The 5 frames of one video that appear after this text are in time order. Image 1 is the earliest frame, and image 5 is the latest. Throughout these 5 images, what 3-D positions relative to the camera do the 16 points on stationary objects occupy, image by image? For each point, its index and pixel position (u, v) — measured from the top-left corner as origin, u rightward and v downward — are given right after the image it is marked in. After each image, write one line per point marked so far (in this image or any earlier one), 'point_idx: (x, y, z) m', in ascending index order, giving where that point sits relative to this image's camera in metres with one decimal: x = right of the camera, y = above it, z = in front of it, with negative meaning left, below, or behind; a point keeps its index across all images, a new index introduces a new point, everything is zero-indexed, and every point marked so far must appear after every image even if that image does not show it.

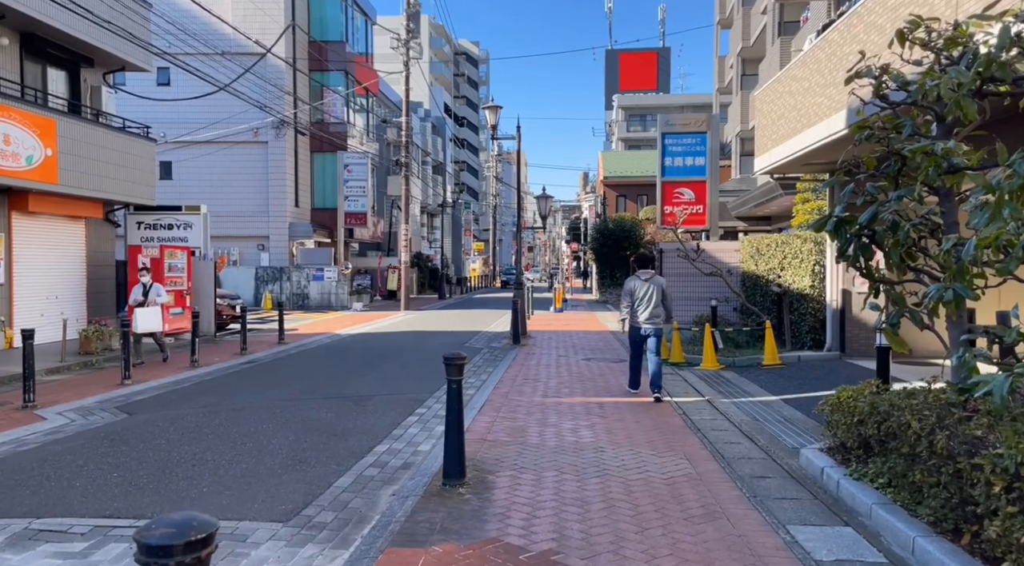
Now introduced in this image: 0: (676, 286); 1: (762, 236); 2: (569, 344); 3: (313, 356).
0: (+3.5, -0.1, +17.9) m
1: (+4.9, +0.9, +16.8) m
2: (+1.3, -1.4, +19.7) m
3: (-4.0, -1.5, +17.5) m
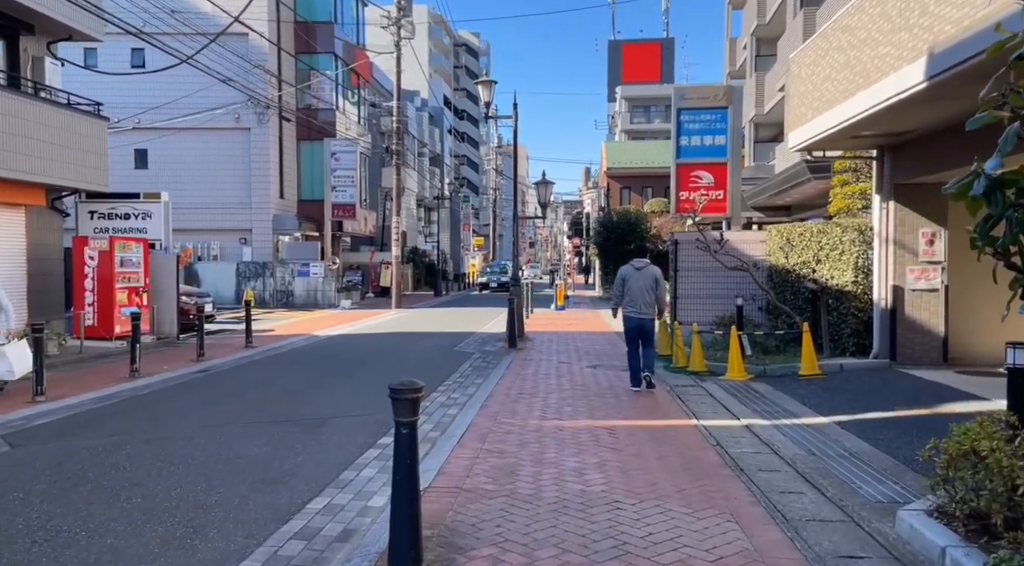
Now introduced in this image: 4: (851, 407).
0: (+3.4, 0.0, +15.7) m
1: (+4.8, +1.0, +14.6) m
2: (+1.2, -1.3, +17.5) m
3: (-4.1, -1.4, +15.4) m
4: (+3.9, -1.4, +9.8) m
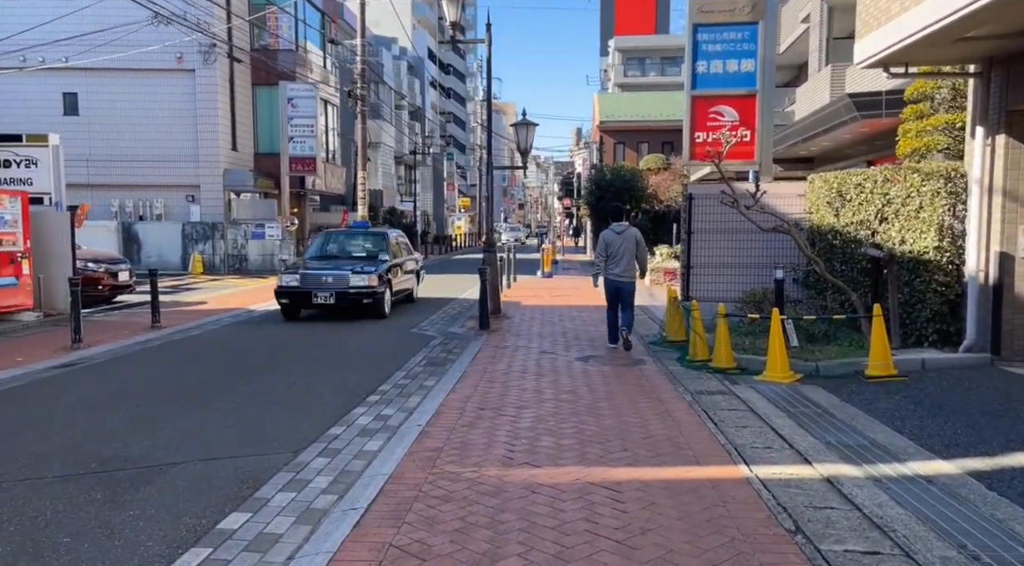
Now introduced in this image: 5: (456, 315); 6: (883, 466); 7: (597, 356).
0: (+2.9, +0.5, +12.4) m
1: (+4.4, +1.5, +11.2) m
2: (+0.7, -0.7, +14.2) m
3: (-4.6, -0.9, +12.0) m
4: (+3.5, -1.2, +6.5) m
5: (-1.0, -0.6, +16.1) m
6: (+2.6, -1.3, +5.9) m
7: (+1.1, -0.9, +11.1) m
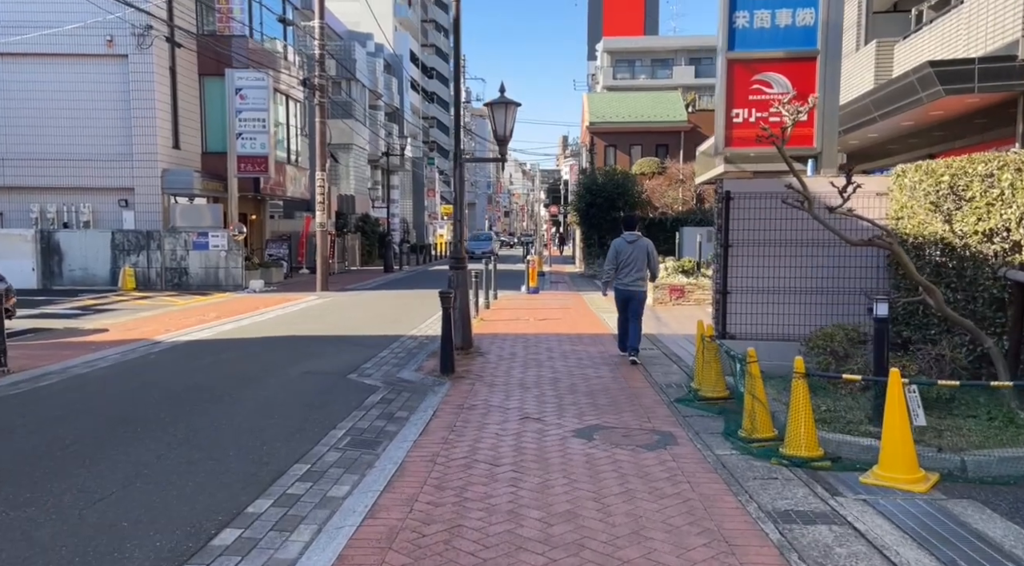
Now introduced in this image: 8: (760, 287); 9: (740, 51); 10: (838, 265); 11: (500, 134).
0: (+2.6, +0.1, +8.9) m
1: (+4.1, +1.1, +7.8) m
2: (+0.4, -1.1, +10.6) m
3: (-4.9, -1.2, +8.4) m
4: (+3.3, -1.5, +3.0) m
5: (-1.4, -1.0, +12.6) m
6: (+2.3, -1.5, +2.4) m
7: (+0.8, -1.3, +7.6) m
8: (+2.6, 0.0, +8.9) m
9: (+2.6, +2.6, +9.6) m
10: (+3.3, +0.2, +8.7) m
11: (-0.2, +2.1, +12.4) m
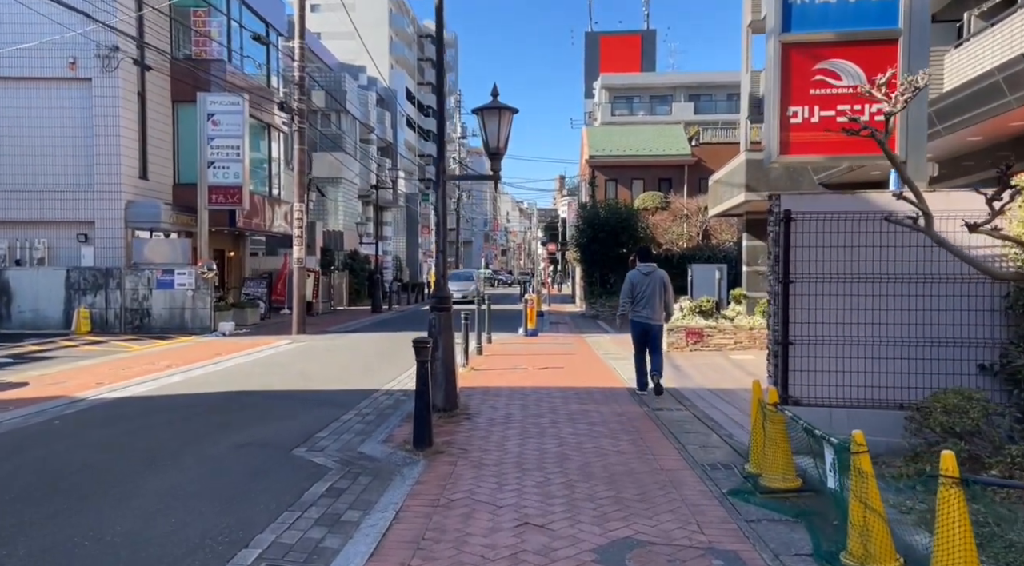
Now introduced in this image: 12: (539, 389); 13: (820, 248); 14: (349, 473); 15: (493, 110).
0: (+2.6, -0.2, +6.6) m
1: (+4.0, +0.8, +5.6) m
2: (+0.4, -1.5, +8.3) m
3: (-4.9, -1.6, +6.0) m
4: (+3.3, -1.6, +0.7) m
5: (-1.5, -1.5, +10.2) m
6: (+2.3, -1.6, +0.1) m
7: (+0.8, -1.6, +5.2) m
8: (+2.5, -0.4, +6.7) m
9: (+2.5, +2.2, +7.5) m
10: (+3.3, -0.2, +6.4) m
11: (-0.2, +1.6, +10.2) m
12: (+0.4, -1.5, +11.9) m
13: (+2.4, +0.3, +6.6) m
14: (-1.4, -1.6, +7.0) m
15: (-0.2, +2.0, +10.0) m
